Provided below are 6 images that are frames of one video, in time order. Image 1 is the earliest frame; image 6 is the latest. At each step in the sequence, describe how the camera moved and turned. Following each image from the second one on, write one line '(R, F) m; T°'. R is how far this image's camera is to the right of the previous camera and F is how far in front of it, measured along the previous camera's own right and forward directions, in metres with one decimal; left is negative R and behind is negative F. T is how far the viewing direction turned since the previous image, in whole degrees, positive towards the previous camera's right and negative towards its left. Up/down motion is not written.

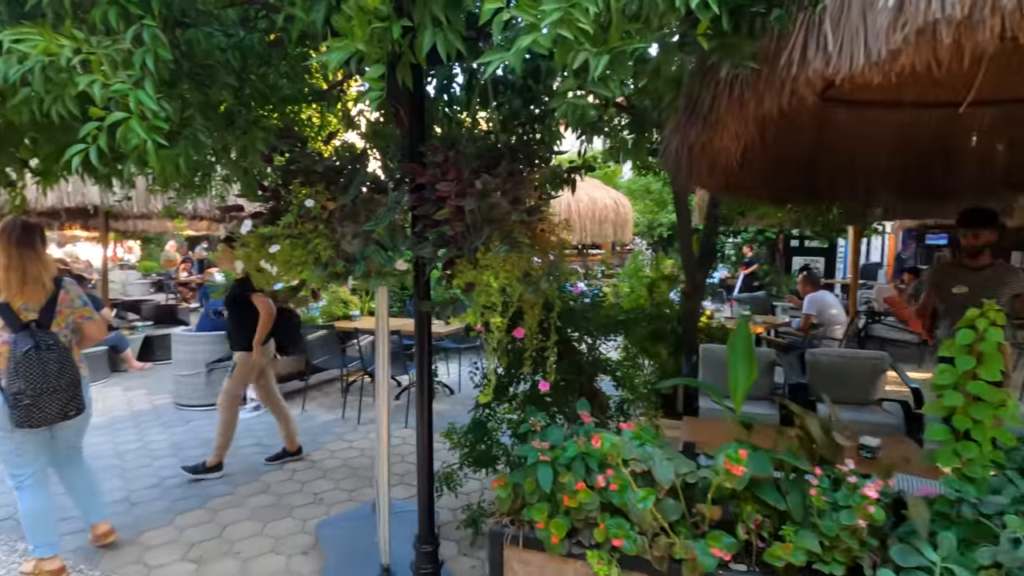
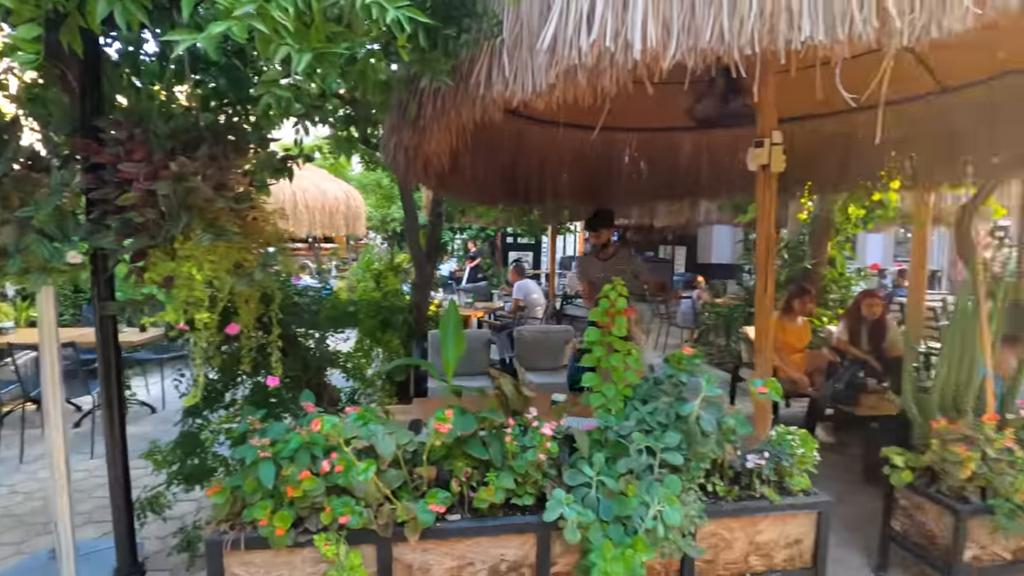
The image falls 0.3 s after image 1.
(0.0, -0.1) m; +26°
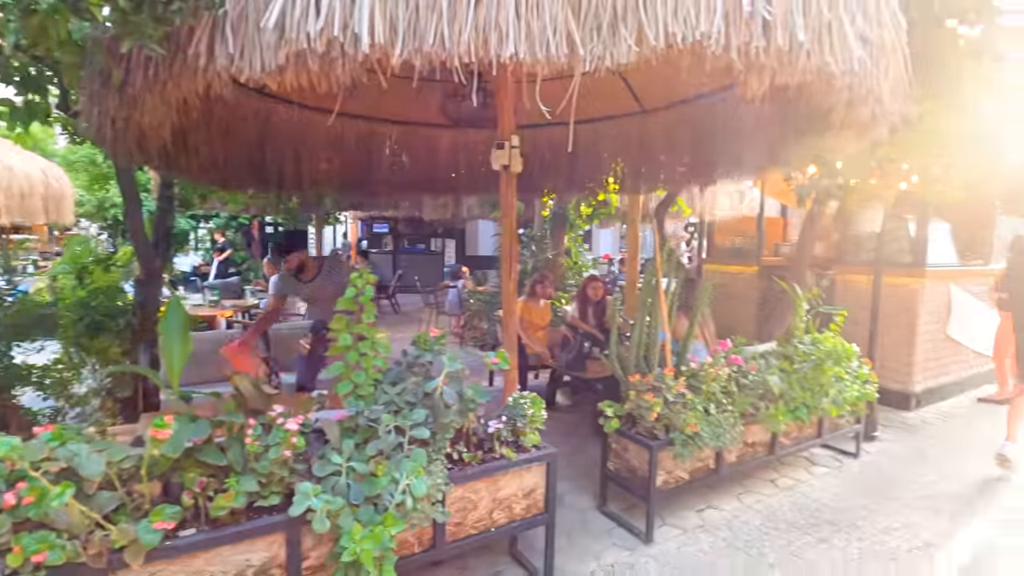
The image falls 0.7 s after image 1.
(+0.1, -0.1) m; +23°
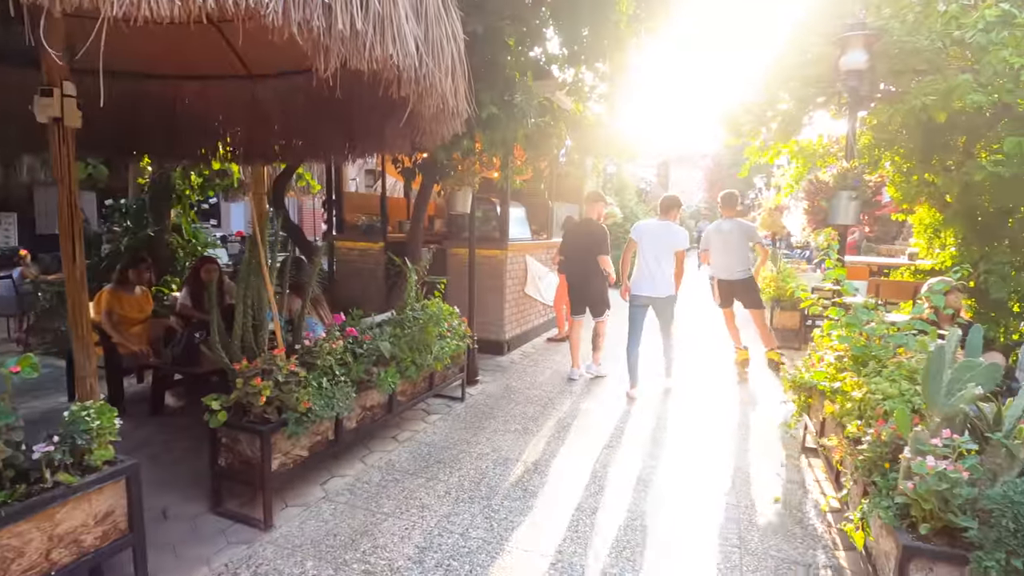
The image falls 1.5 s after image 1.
(+0.2, -0.1) m; +35°
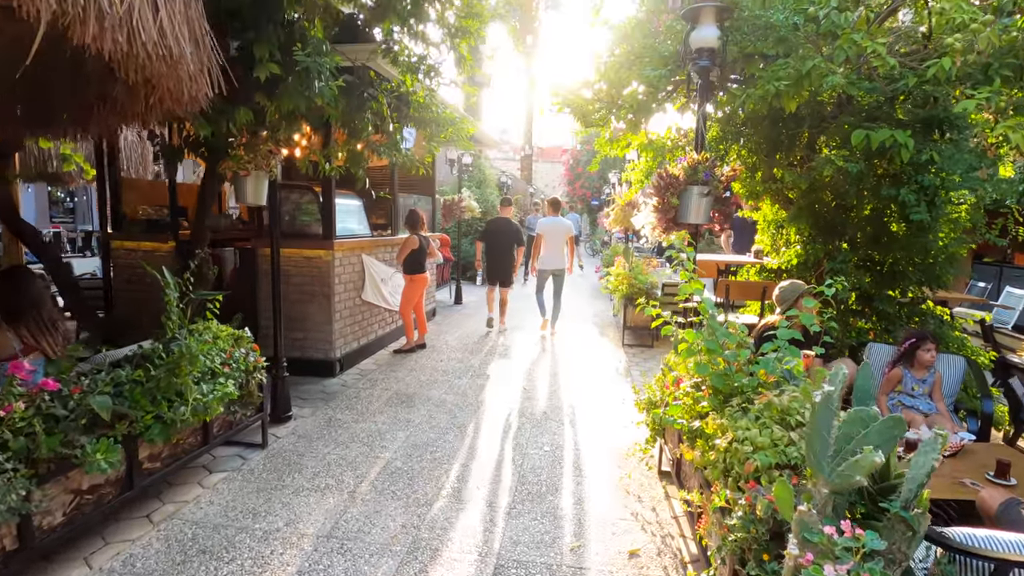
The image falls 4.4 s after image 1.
(+0.4, +0.8) m; +13°
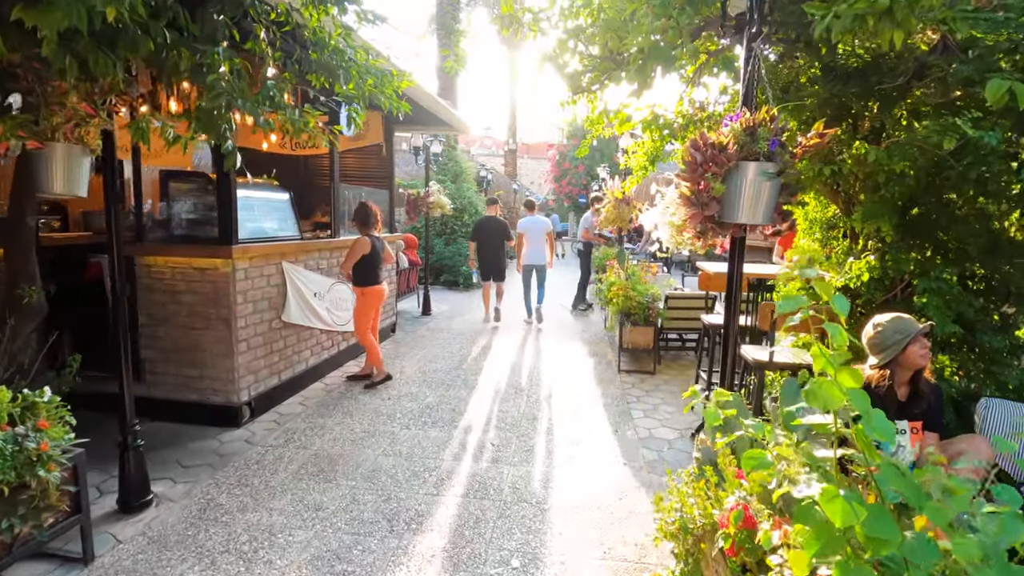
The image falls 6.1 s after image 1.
(+0.2, +1.3) m; +1°
